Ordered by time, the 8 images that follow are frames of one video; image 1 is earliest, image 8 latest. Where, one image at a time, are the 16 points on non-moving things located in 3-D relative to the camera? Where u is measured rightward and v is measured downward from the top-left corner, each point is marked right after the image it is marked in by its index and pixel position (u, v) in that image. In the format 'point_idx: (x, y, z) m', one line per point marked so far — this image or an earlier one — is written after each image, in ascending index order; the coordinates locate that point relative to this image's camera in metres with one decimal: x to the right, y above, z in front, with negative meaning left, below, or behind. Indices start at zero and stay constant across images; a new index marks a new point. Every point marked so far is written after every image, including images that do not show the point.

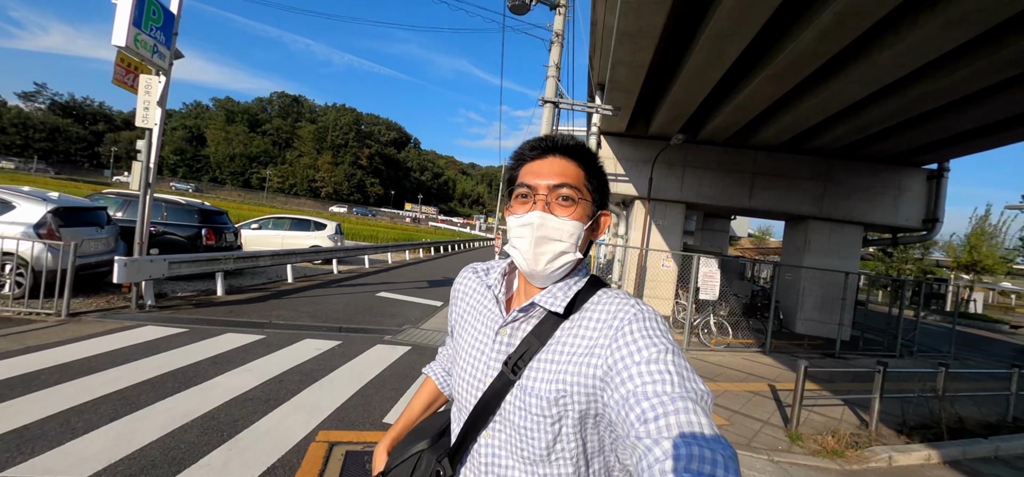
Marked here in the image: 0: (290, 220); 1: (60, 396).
0: (-8.1, +0.7, +13.8) m
1: (-4.0, -1.4, +3.4) m
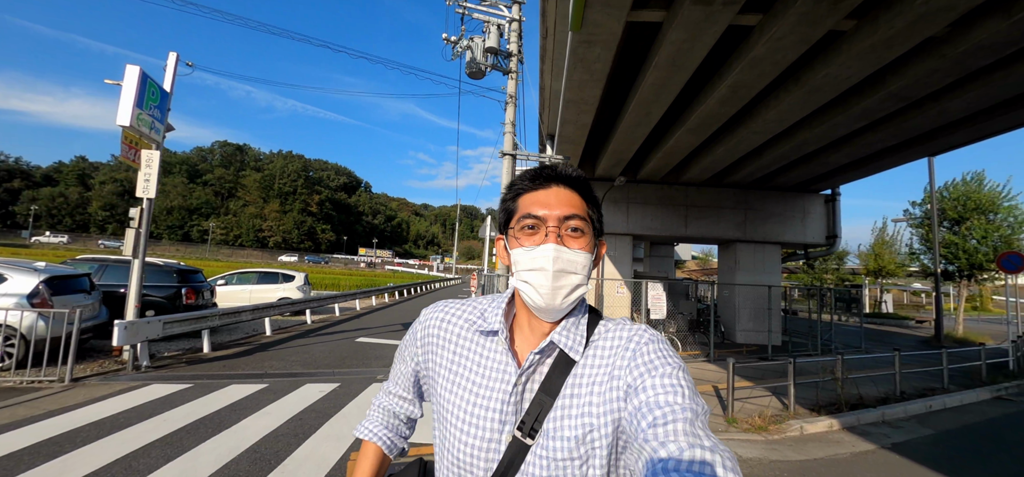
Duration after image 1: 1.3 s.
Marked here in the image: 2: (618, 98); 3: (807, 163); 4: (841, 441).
0: (-9.3, -1.3, +13.8) m
1: (-4.0, -2.1, +3.8) m
2: (+2.4, +3.2, +8.6) m
3: (+8.3, +2.1, +10.7) m
4: (+4.5, -2.7, +5.2) m
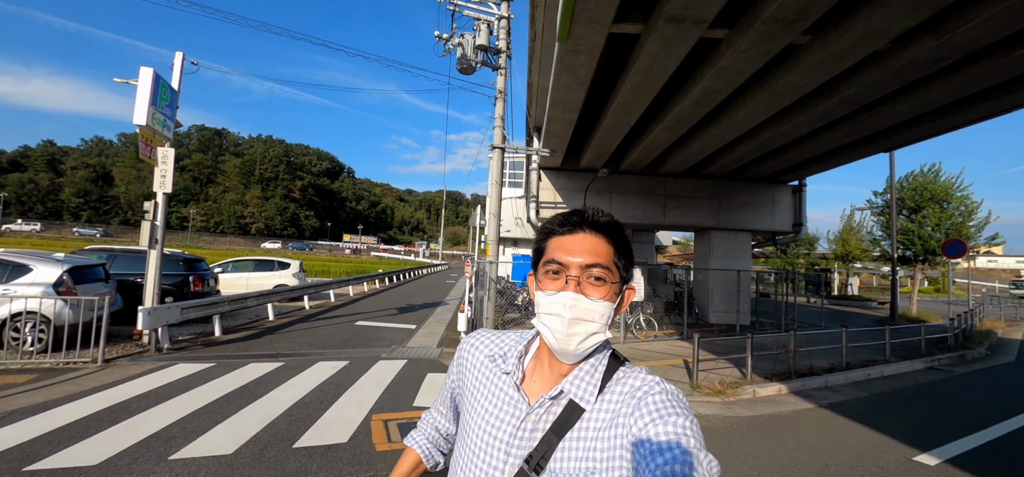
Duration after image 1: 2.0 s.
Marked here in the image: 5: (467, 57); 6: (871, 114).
0: (-9.7, -0.9, +14.2) m
1: (-4.1, -2.0, +4.4) m
2: (+2.2, +3.5, +9.2) m
3: (+8.0, +2.4, +11.6) m
4: (+4.4, -2.6, +6.1) m
5: (-1.3, +5.4, +11.2) m
6: (+7.8, +2.7, +8.3) m
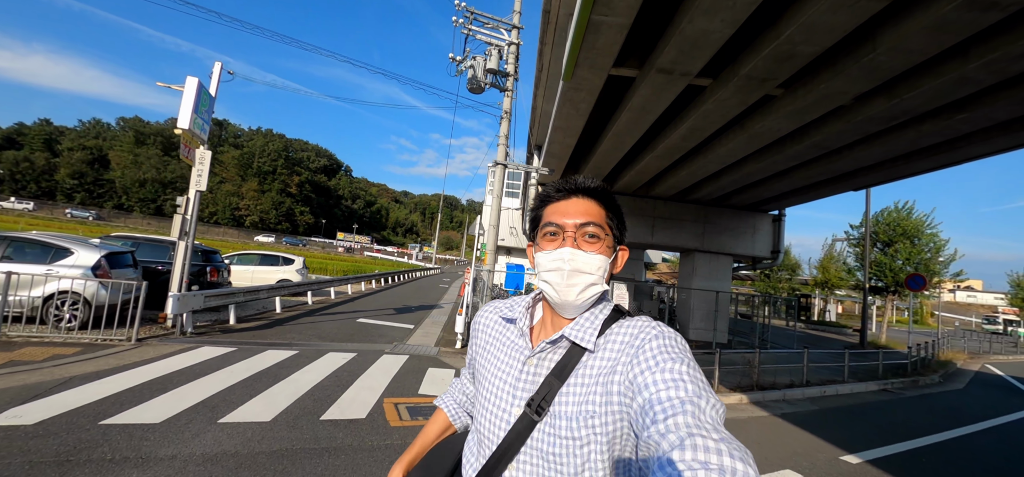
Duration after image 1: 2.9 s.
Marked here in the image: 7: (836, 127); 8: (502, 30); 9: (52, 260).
0: (-9.8, -0.7, +14.8) m
1: (-4.1, -2.0, +5.0) m
2: (+2.4, +3.1, +10.1) m
3: (+8.1, +1.6, +12.5) m
4: (+4.2, -3.1, +6.9) m
5: (-1.1, +5.1, +12.1) m
6: (+7.9, +1.9, +9.2) m
7: (+6.5, +2.2, +7.6) m
8: (-0.3, +6.7, +12.3) m
9: (-8.9, -0.4, +7.4) m
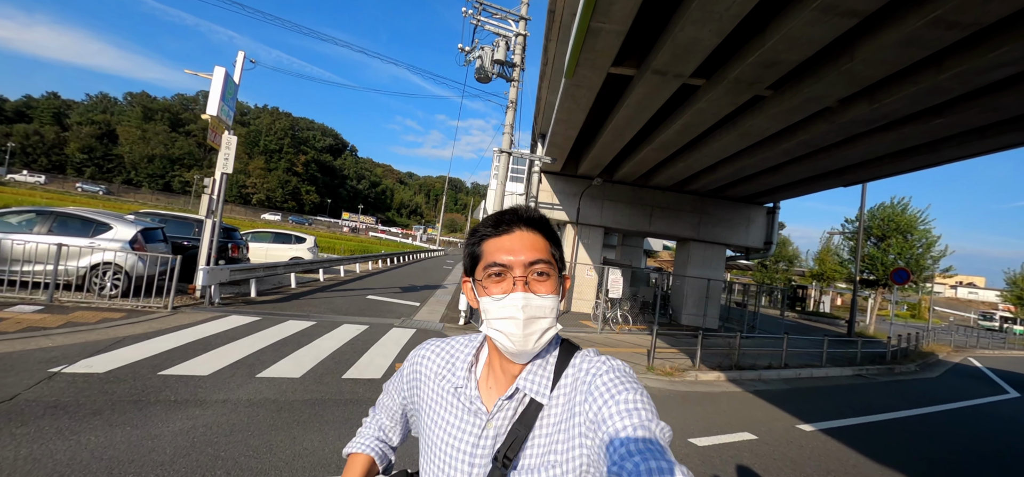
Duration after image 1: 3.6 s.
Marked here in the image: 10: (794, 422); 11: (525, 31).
0: (-9.8, +0.2, +15.5) m
1: (-4.2, -1.7, +5.8) m
2: (+2.5, +3.4, +10.6) m
3: (+8.2, +1.9, +13.0) m
4: (+4.2, -2.9, +7.6) m
5: (-0.9, +5.6, +12.5) m
6: (+8.0, +2.1, +9.7) m
7: (+6.6, +2.4, +8.1) m
8: (-0.1, +7.2, +12.6) m
9: (-8.9, +0.1, +8.1) m
10: (+4.4, -2.9, +5.9) m
11: (+0.4, +6.7, +12.3) m
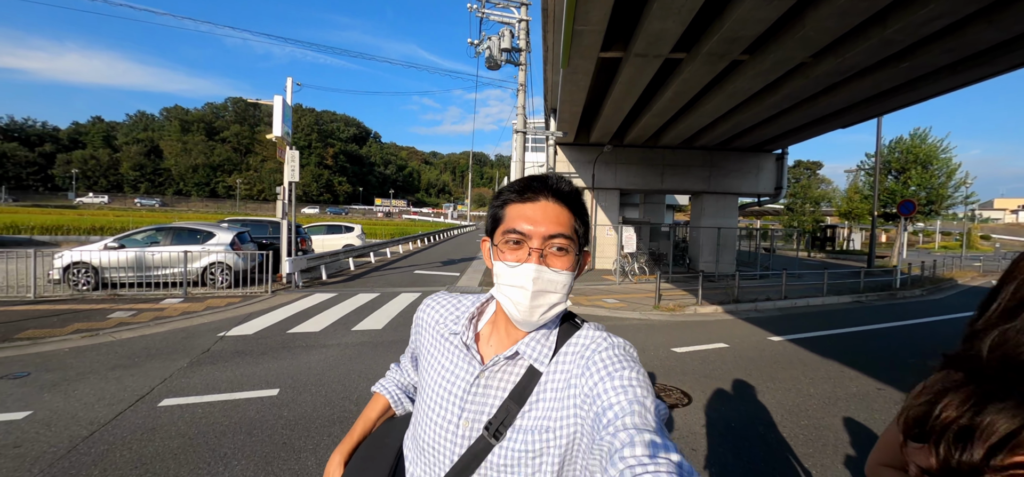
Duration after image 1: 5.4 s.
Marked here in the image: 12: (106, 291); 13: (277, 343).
0: (-8.7, +0.5, +17.7) m
1: (-3.7, -1.6, +7.7) m
2: (+2.8, +4.5, +11.6) m
3: (+8.7, +3.8, +13.7) m
4: (+4.9, -1.8, +9.0) m
5: (-0.7, +6.6, +13.6) m
6: (+8.3, +3.7, +10.4) m
7: (+6.7, +3.7, +8.9) m
8: (0.0, +8.2, +13.5) m
9: (-8.4, -0.1, +10.3) m
10: (+5.0, -1.9, +7.3) m
11: (+0.5, +7.7, +13.3) m
12: (-10.3, -1.3, +9.6) m
13: (-3.8, -1.7, +6.2) m
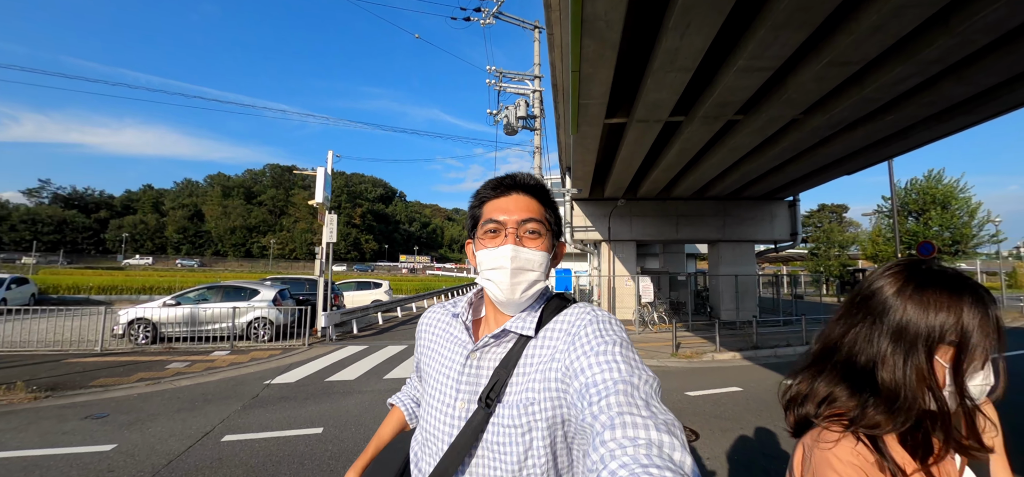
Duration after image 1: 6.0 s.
0: (-7.8, -2.2, +18.7) m
1: (-3.3, -2.8, +8.3) m
2: (+3.3, +2.9, +12.7) m
3: (+9.4, +2.1, +14.3) m
4: (+5.4, -3.0, +9.1) m
5: (-0.1, +4.6, +15.1) m
6: (+8.7, +2.4, +11.0) m
7: (+7.1, +2.6, +9.6) m
8: (+0.5, +6.3, +15.2) m
9: (-7.8, -1.7, +11.3) m
10: (+5.4, -2.8, +7.4) m
11: (+1.0, +5.8, +14.8) m
12: (-9.7, -3.0, +10.6) m
13: (-3.5, -2.7, +6.7) m
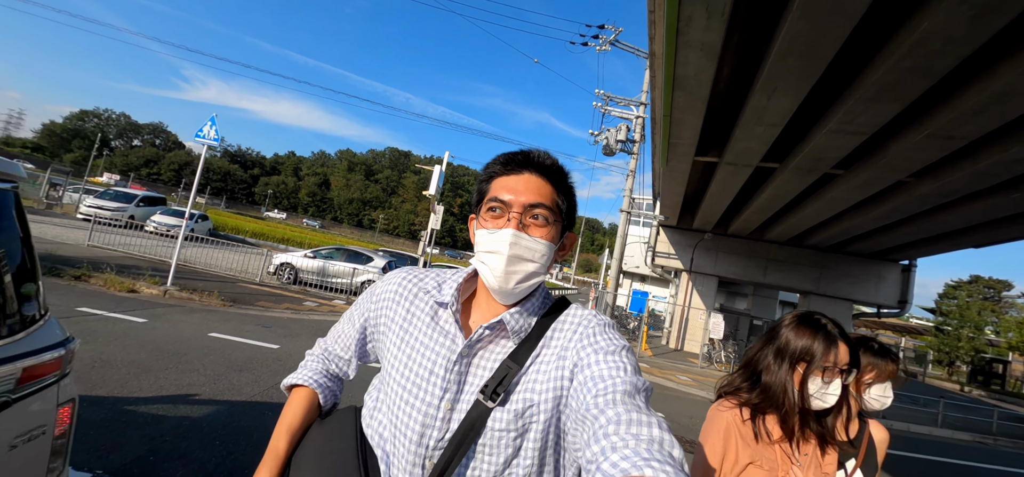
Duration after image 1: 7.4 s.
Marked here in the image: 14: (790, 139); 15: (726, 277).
0: (-3.9, -1.5, +21.2) m
1: (-1.8, -2.5, +10.0) m
2: (+6.3, +1.9, +12.9) m
3: (+12.4, 0.0, +13.1) m
4: (+6.6, -4.2, +8.9) m
5: (+3.9, +4.0, +16.0) m
6: (+11.2, +0.5, +10.1) m
7: (+9.3, +1.0, +9.1) m
8: (+4.8, +5.5, +15.9) m
9: (-5.5, -0.8, +13.9) m
10: (+6.3, -4.0, +7.3) m
11: (+5.1, +5.0, +15.4) m
12: (-7.6, -1.7, +13.6) m
13: (-2.4, -2.4, +8.6) m
14: (+6.4, +2.3, +8.7) m
15: (+9.3, -1.6, +16.6) m
